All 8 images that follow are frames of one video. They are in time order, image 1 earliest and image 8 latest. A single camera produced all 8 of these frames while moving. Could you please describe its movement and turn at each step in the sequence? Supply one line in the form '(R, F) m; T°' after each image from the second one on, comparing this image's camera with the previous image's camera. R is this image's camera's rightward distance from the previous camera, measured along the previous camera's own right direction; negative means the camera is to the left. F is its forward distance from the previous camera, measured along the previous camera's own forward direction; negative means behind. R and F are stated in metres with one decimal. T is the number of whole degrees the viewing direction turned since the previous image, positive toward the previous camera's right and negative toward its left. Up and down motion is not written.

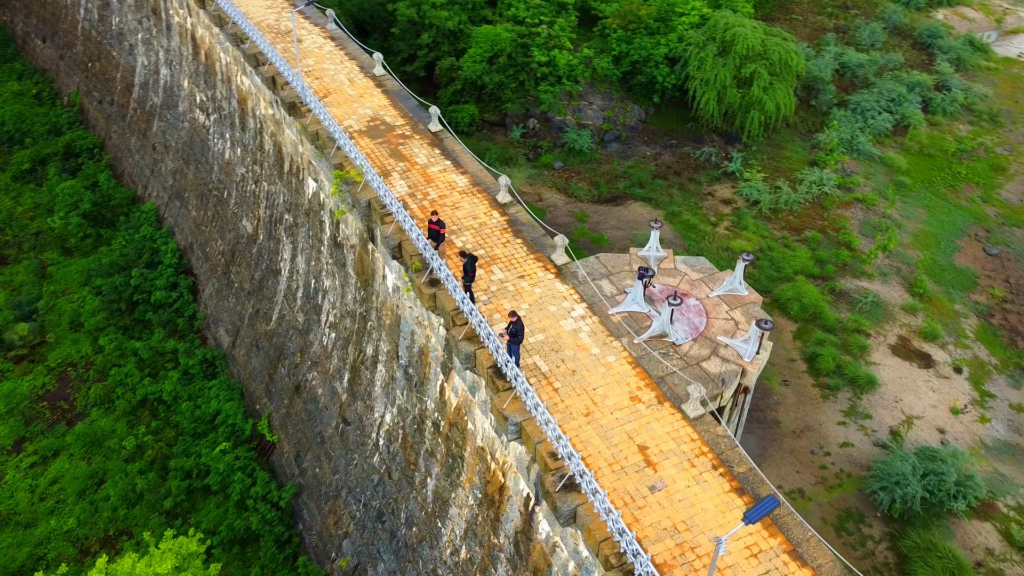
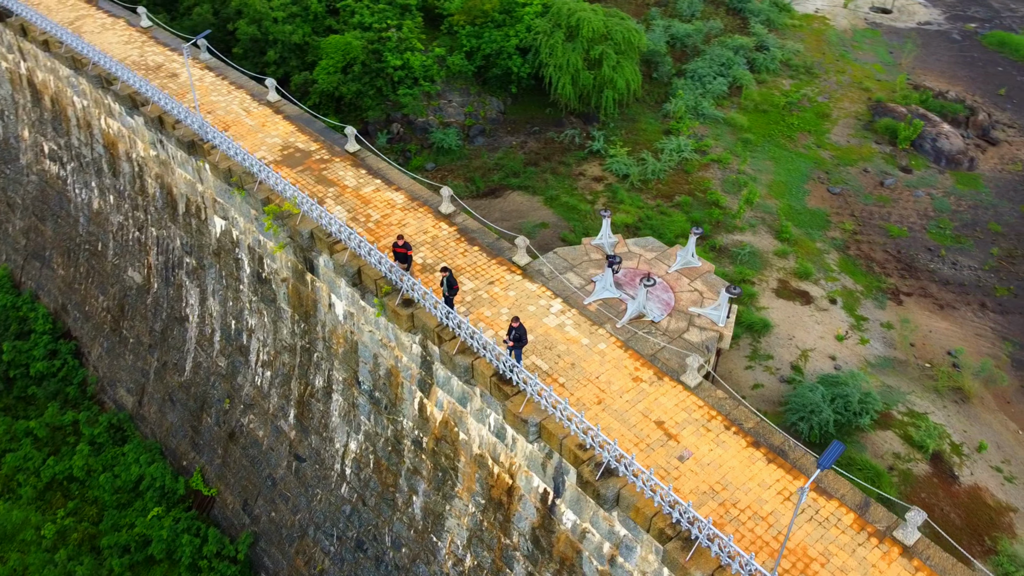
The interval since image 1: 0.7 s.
(-1.4, -0.1) m; +11°
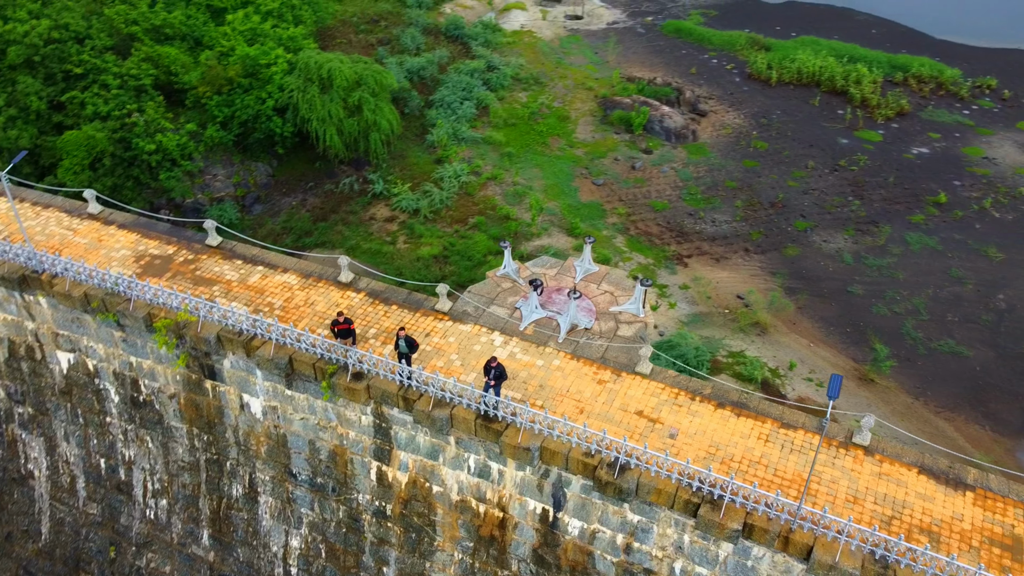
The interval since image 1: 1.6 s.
(-2.1, -0.1) m; +18°
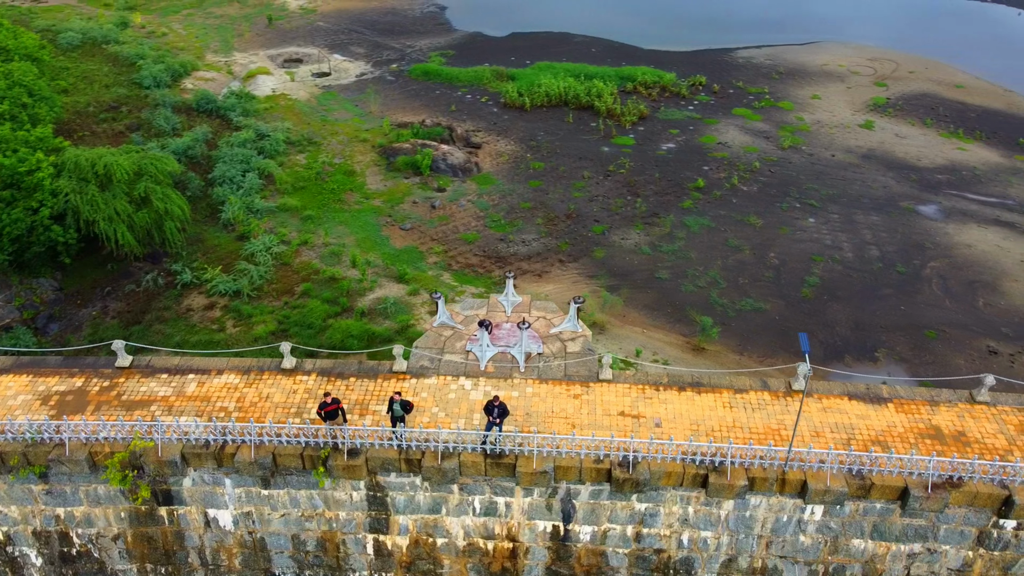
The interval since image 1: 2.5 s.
(-2.3, -0.2) m; +17°
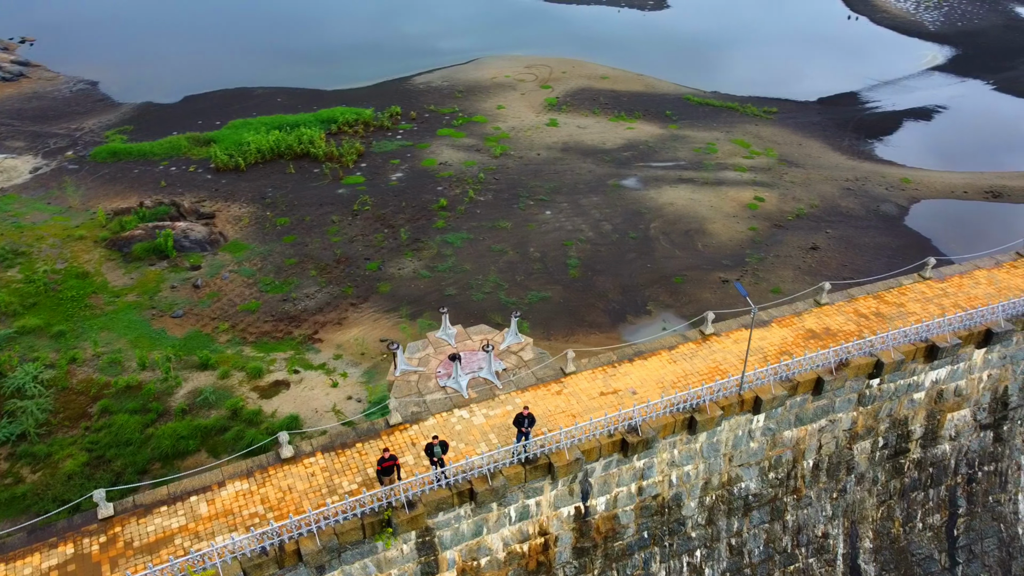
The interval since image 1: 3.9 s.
(-3.6, -0.4) m; +23°
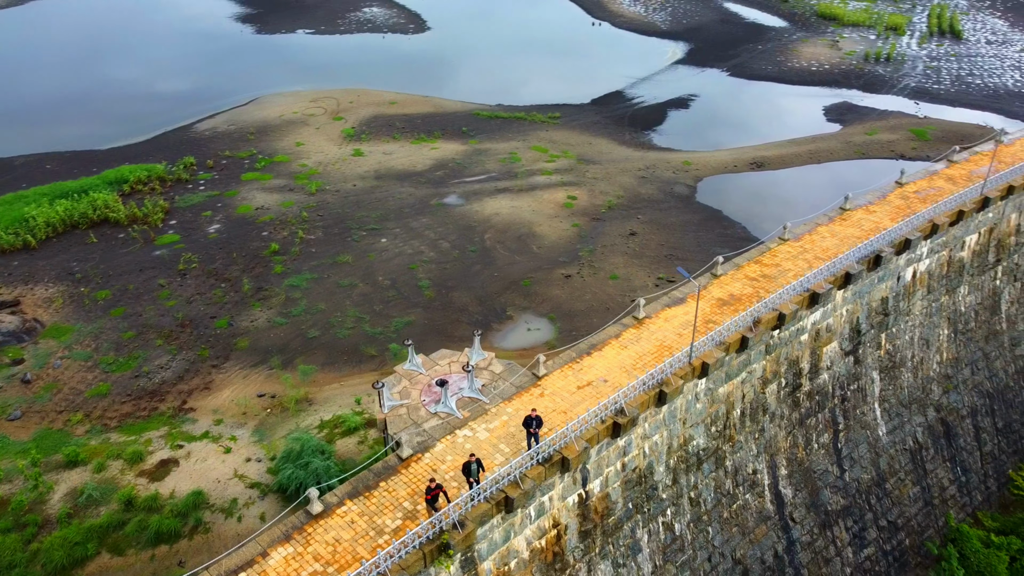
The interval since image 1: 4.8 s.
(-2.7, -0.4) m; +16°
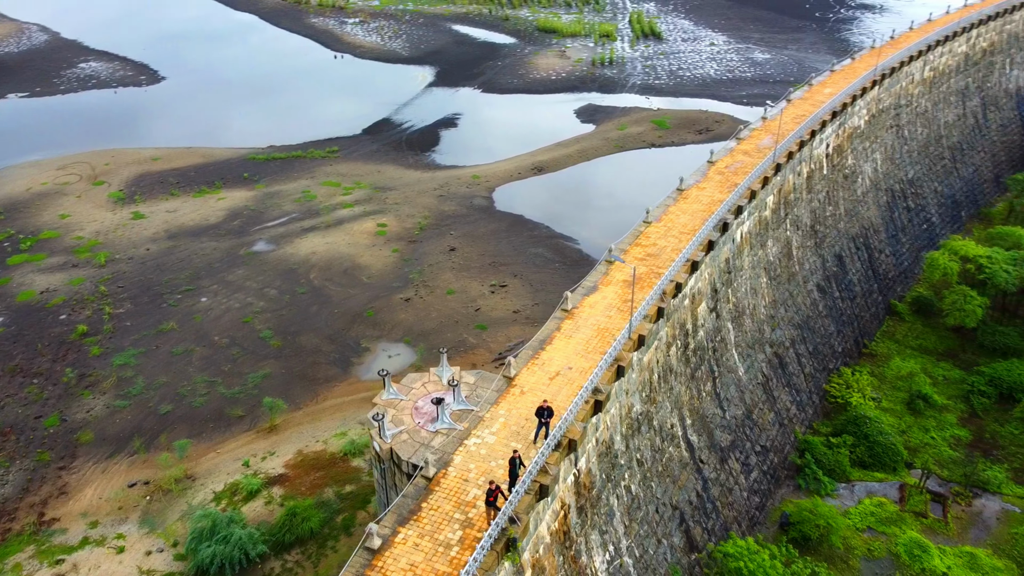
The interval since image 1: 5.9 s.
(-3.3, -0.3) m; +18°
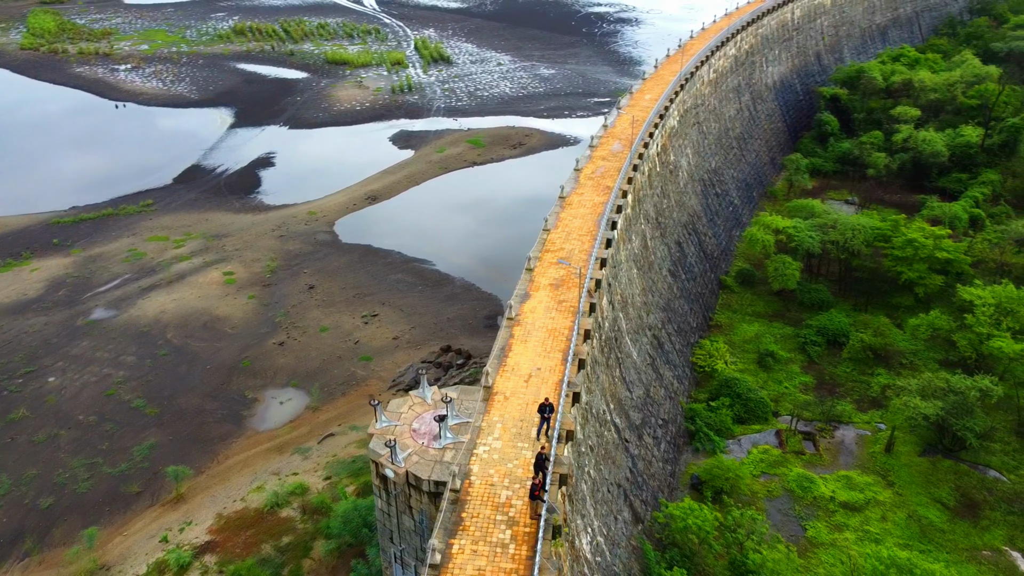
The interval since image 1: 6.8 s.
(-2.9, -0.4) m; +15°
